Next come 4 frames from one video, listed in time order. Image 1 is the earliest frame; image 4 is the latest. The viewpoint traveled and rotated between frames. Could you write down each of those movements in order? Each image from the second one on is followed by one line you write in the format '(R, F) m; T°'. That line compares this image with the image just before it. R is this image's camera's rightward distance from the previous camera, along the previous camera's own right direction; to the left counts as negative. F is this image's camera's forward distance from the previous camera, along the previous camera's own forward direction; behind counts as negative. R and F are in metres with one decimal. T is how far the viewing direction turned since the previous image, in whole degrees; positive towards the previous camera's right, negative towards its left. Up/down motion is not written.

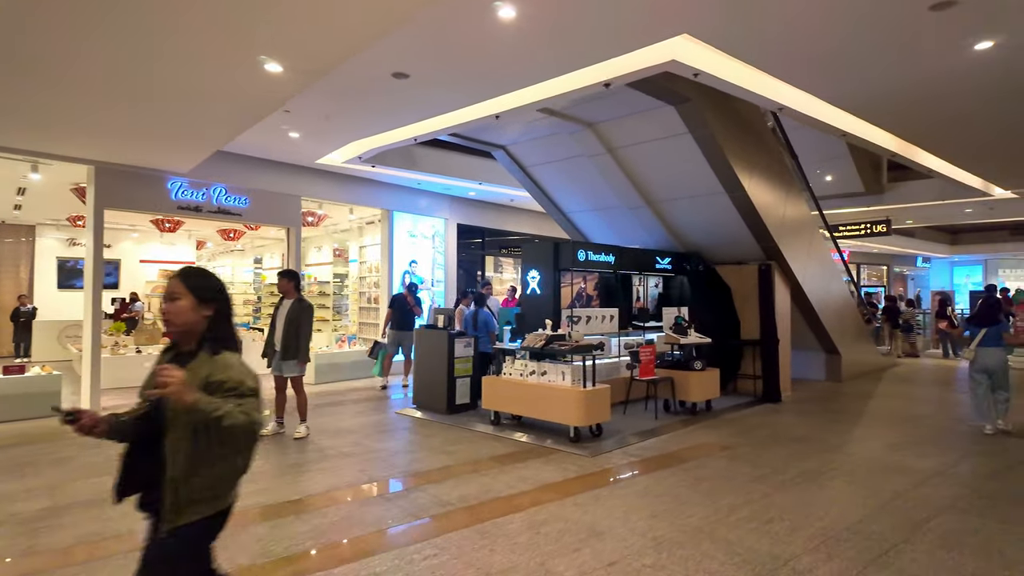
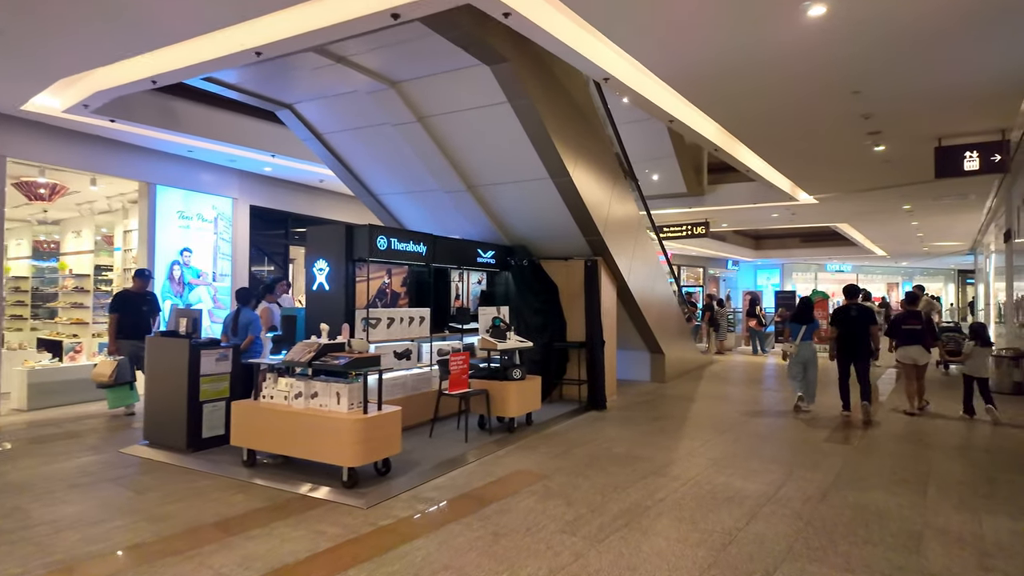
(+0.6, +1.2) m; +15°
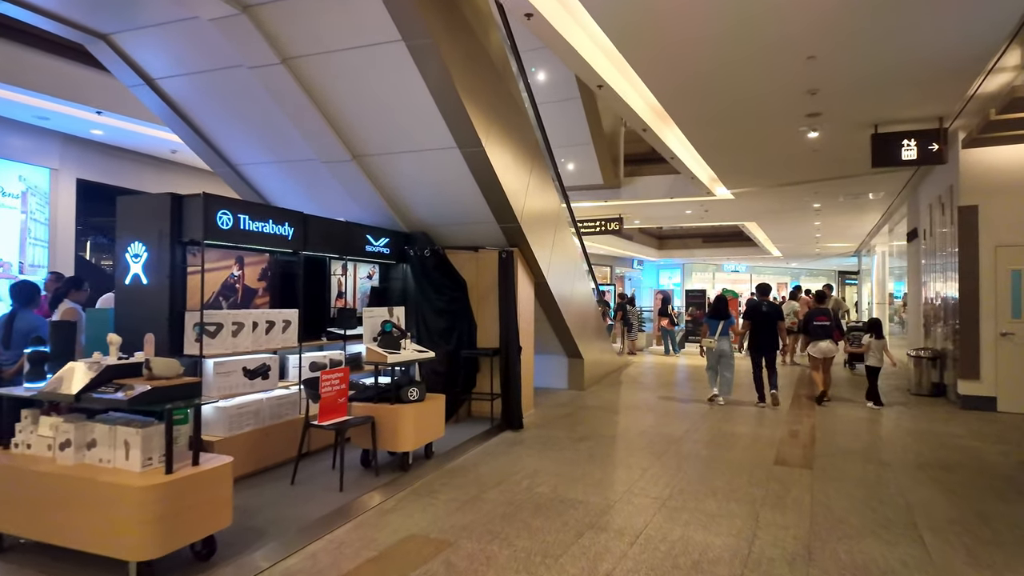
(+0.1, +1.2) m; +9°
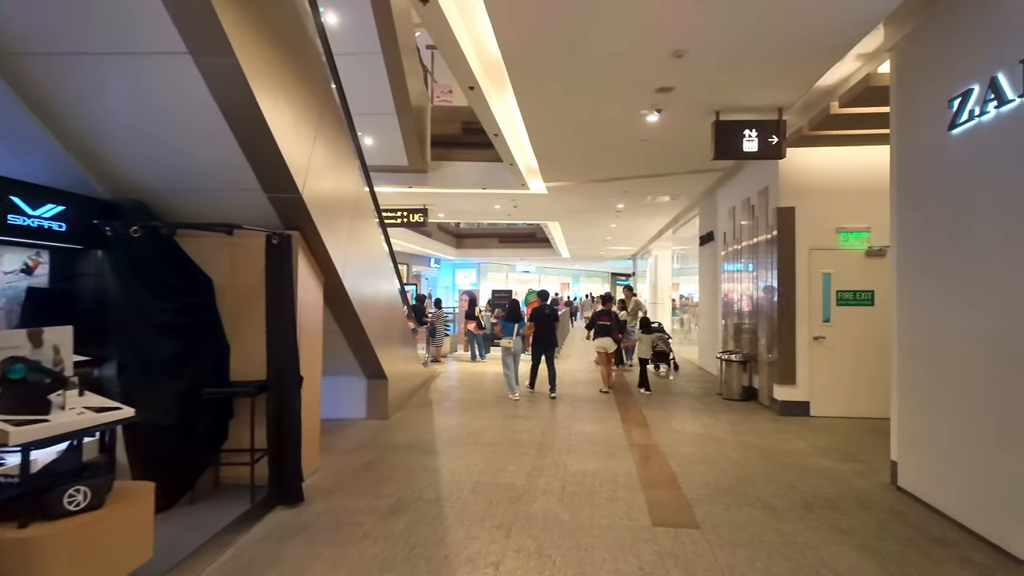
(+0.1, +1.7) m; +20°
